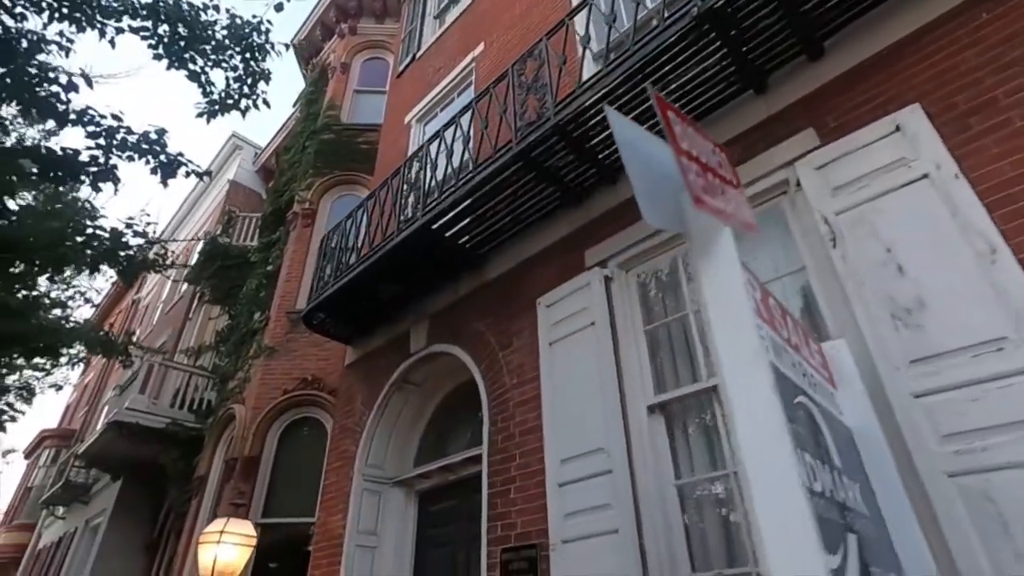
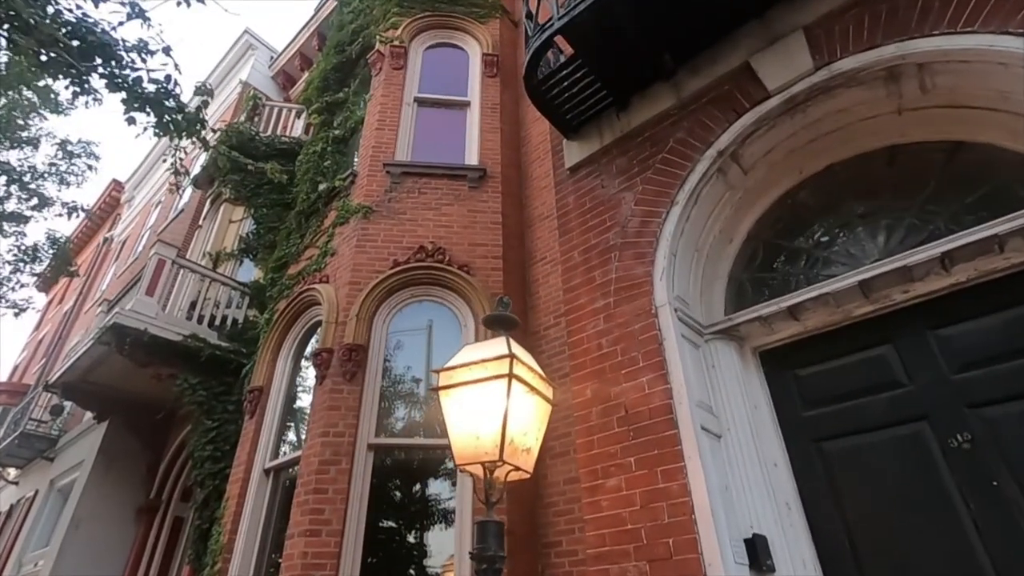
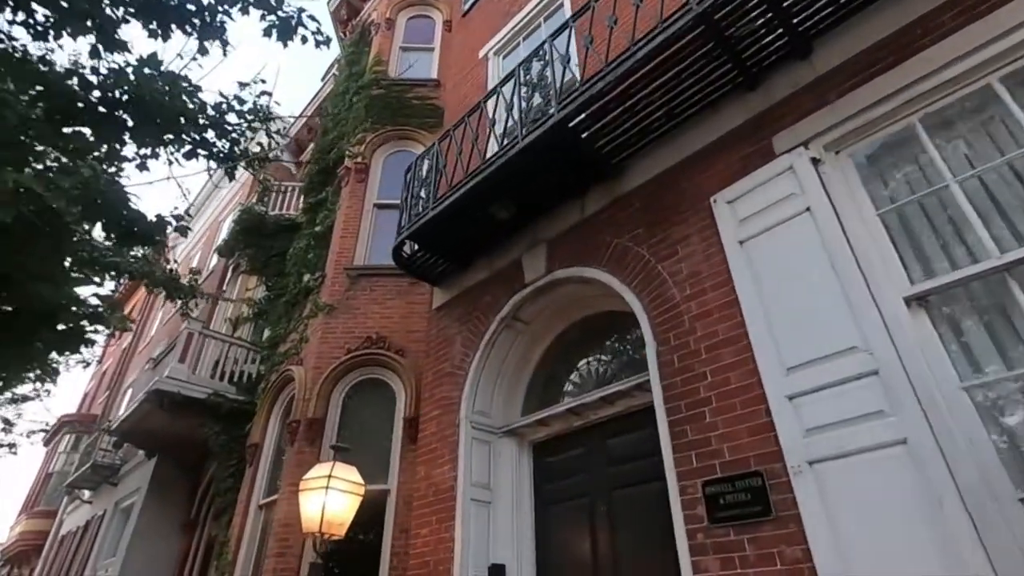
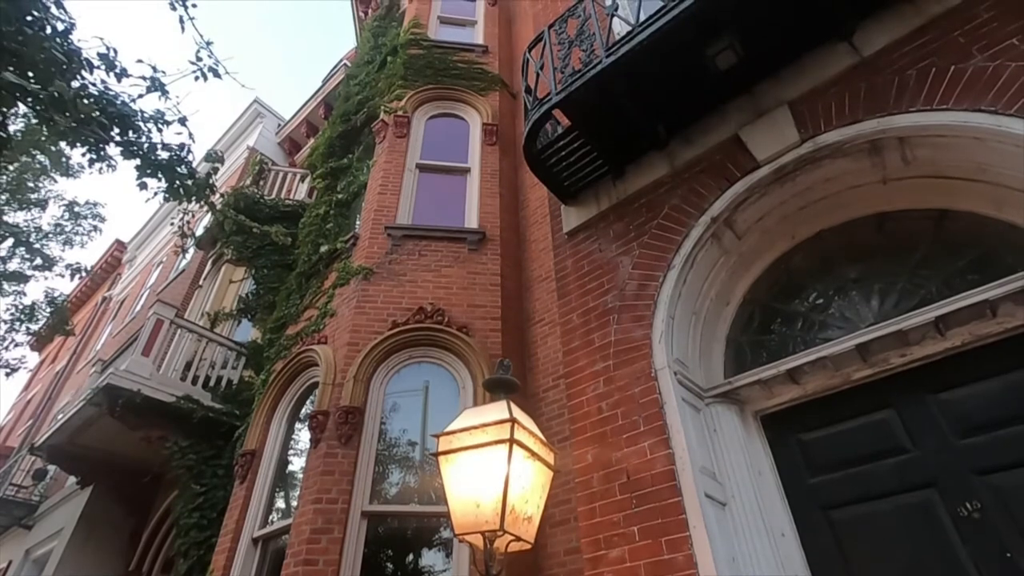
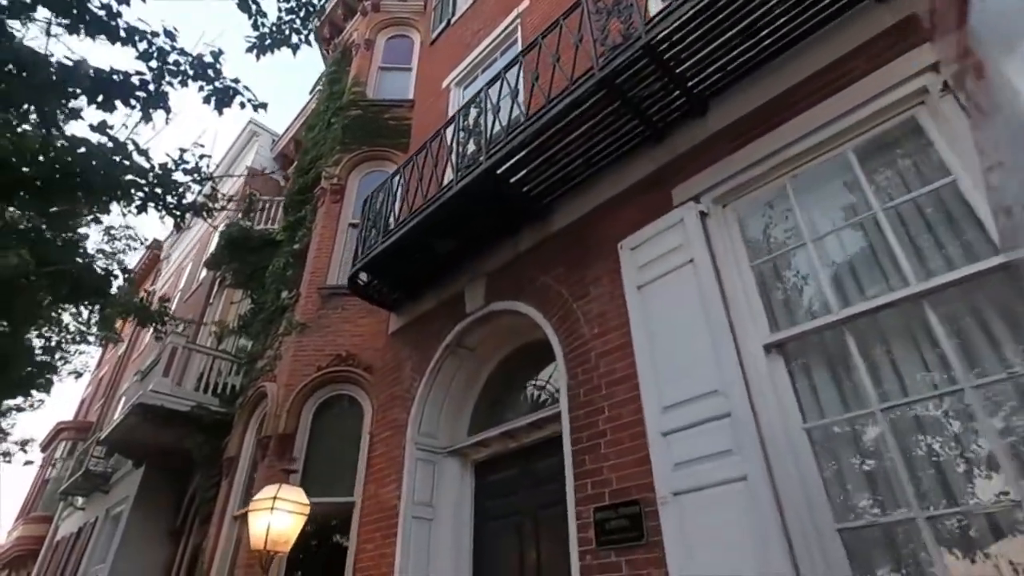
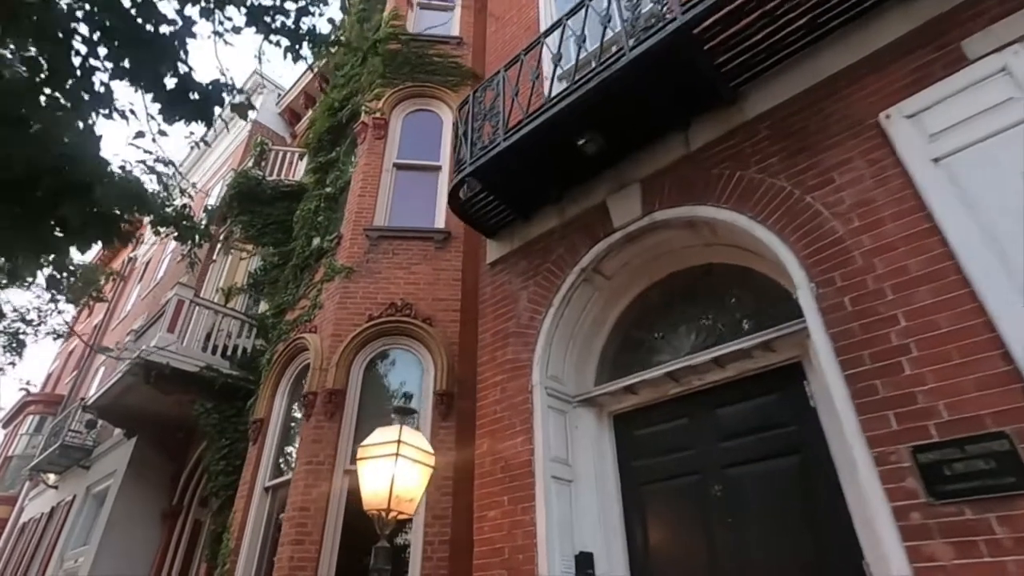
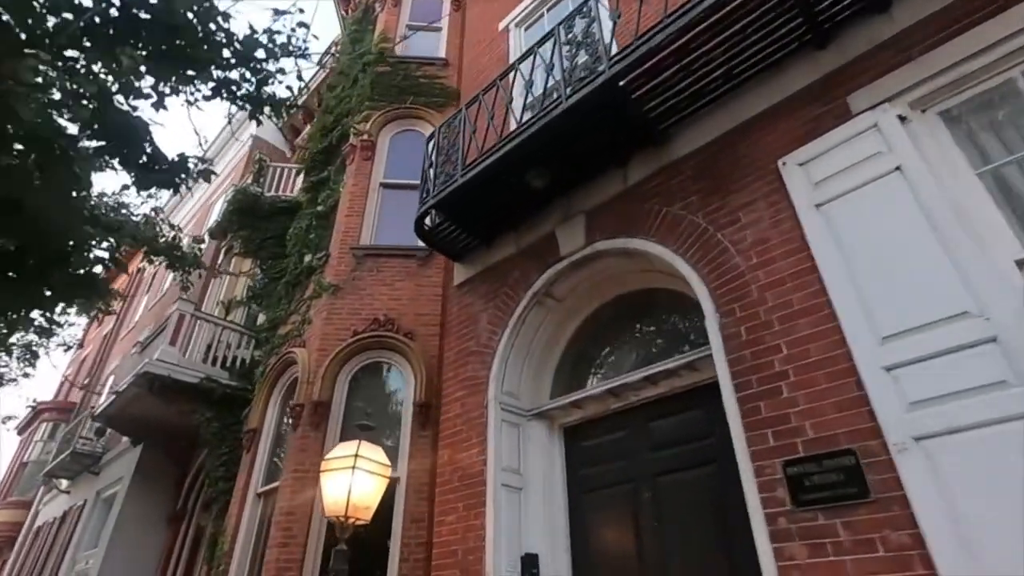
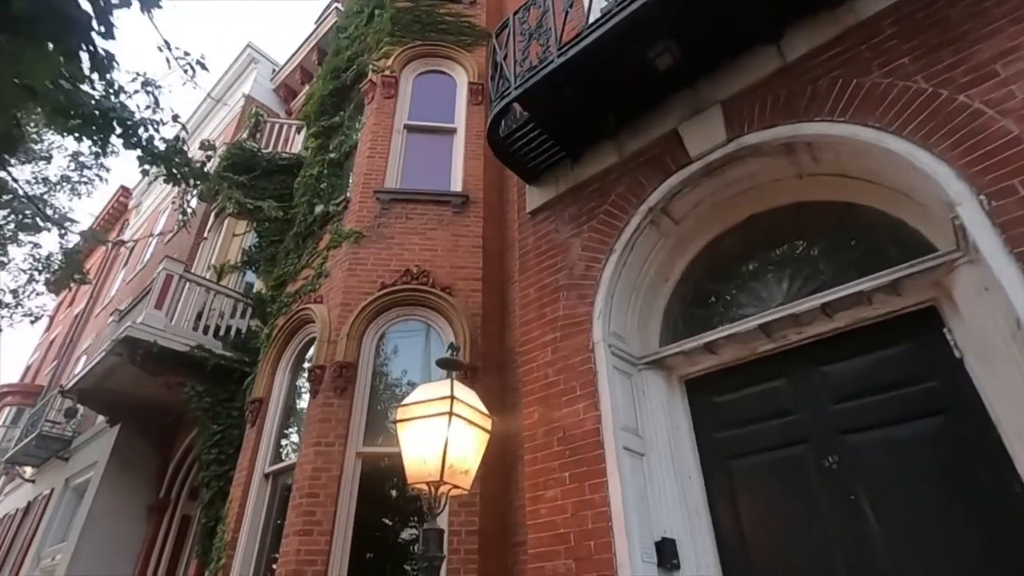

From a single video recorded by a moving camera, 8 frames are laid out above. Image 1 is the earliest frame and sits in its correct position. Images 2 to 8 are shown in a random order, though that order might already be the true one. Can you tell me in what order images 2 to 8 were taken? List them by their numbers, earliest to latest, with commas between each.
5, 3, 7, 6, 8, 2, 4
